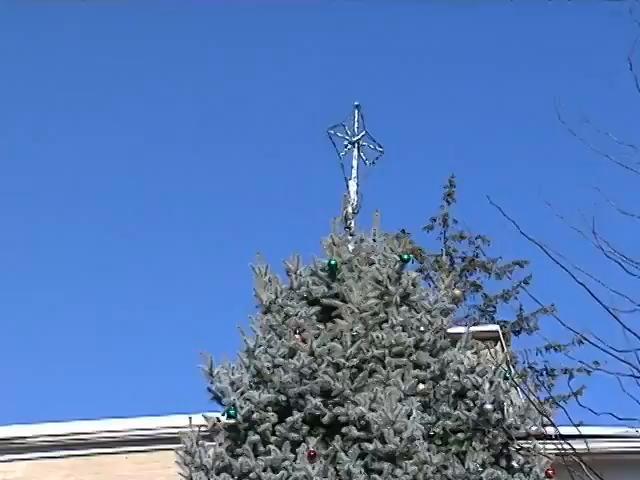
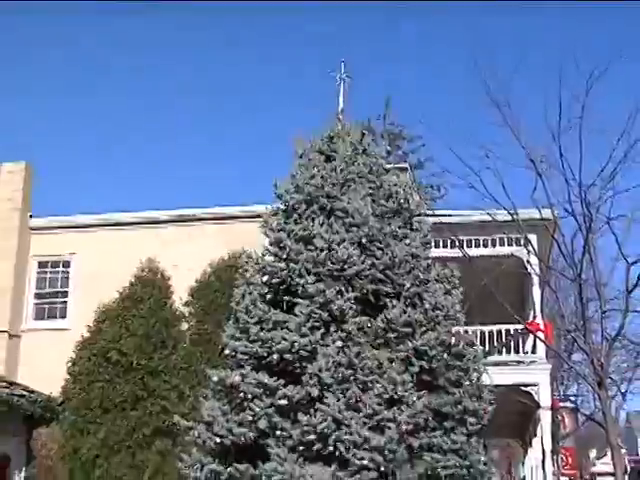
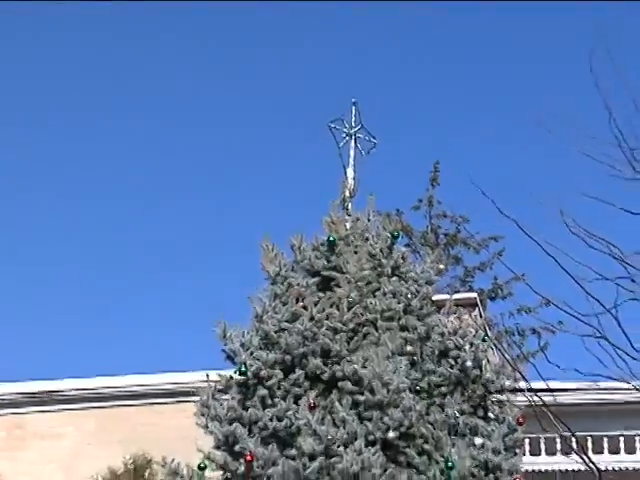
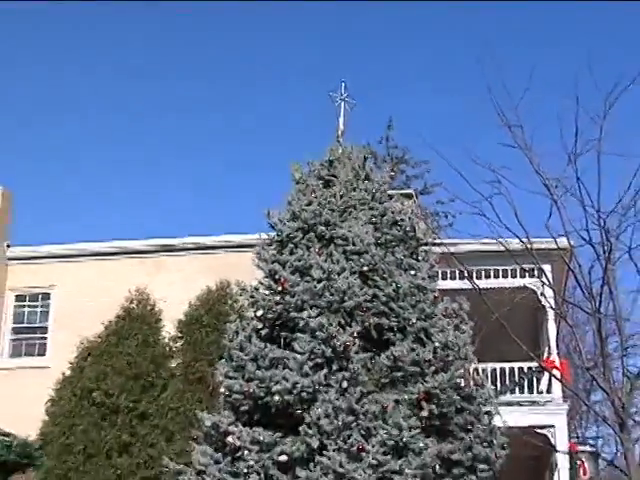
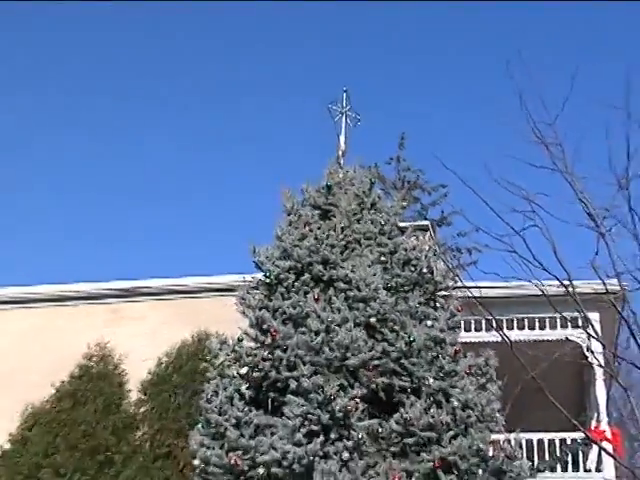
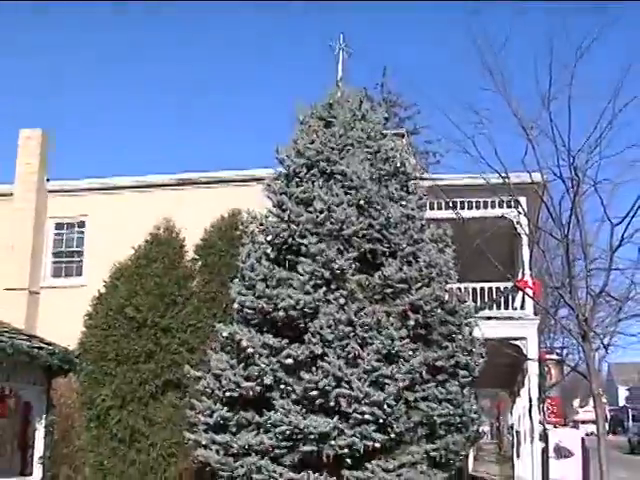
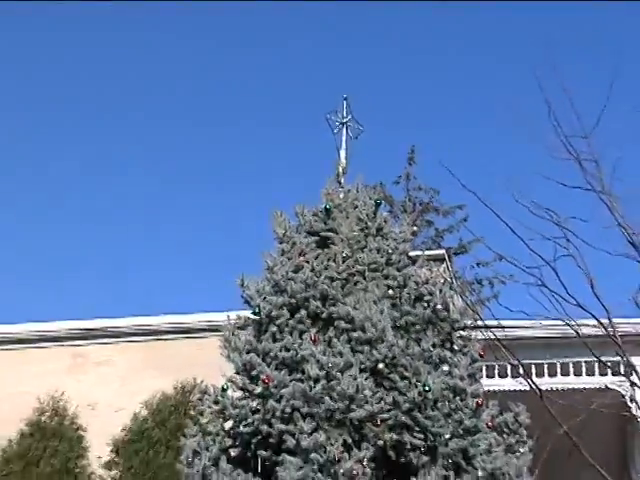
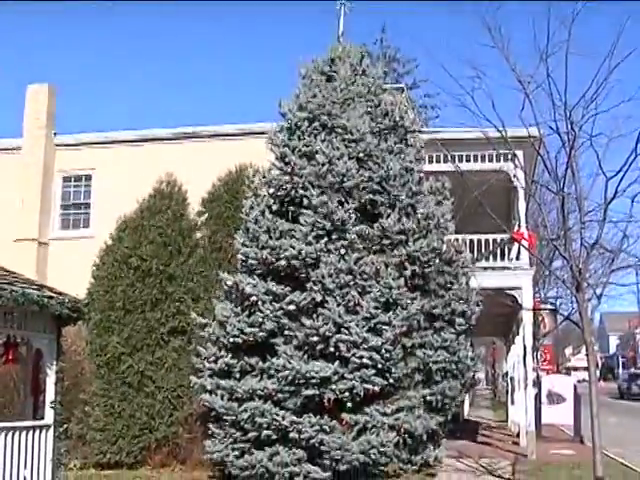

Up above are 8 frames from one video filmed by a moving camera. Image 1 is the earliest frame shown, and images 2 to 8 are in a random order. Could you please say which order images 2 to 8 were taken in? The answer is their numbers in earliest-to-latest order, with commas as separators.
3, 7, 5, 4, 2, 6, 8
